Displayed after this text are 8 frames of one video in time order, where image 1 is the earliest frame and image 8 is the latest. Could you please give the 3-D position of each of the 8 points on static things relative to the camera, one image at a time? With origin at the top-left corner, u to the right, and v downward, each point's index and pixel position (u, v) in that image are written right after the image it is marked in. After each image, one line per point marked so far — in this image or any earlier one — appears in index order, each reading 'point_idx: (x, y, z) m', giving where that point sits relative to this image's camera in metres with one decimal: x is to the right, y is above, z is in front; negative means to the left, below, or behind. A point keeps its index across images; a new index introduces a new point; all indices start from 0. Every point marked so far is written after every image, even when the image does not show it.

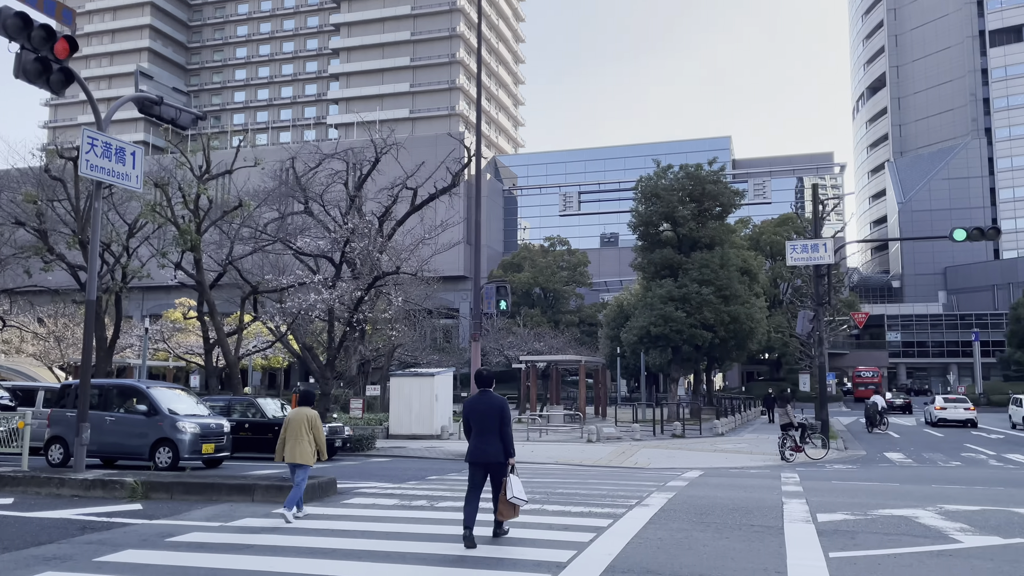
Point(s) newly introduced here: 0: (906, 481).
0: (+7.3, -3.6, +14.4) m
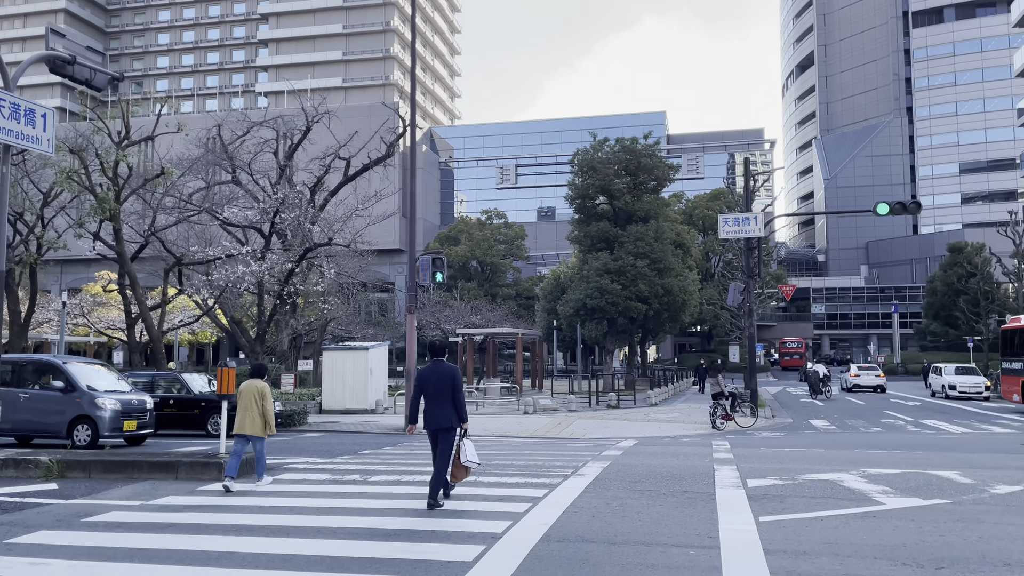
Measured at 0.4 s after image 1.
0: (+6.1, -3.0, +14.9) m
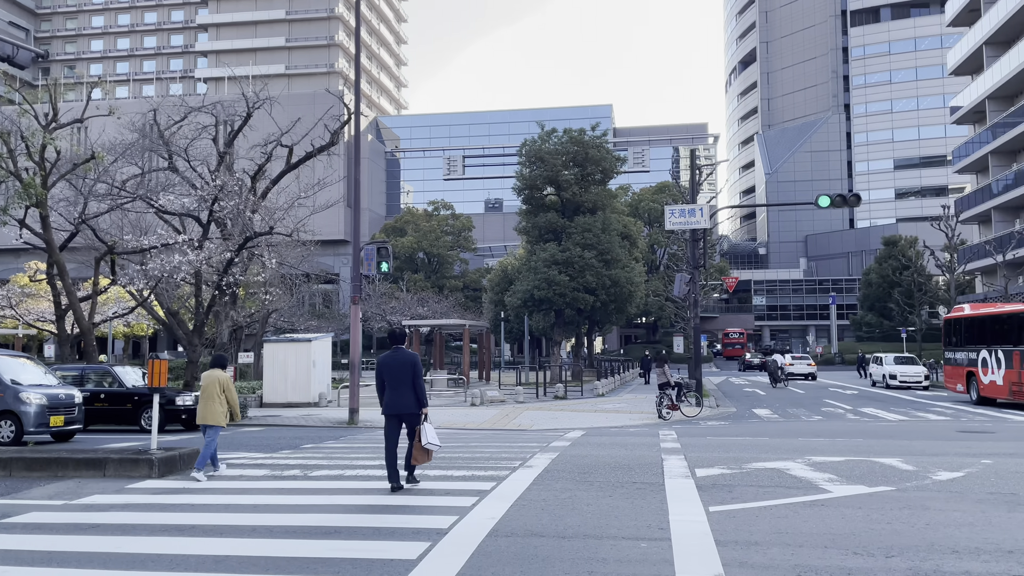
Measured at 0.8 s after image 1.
0: (+5.1, -2.8, +15.1) m
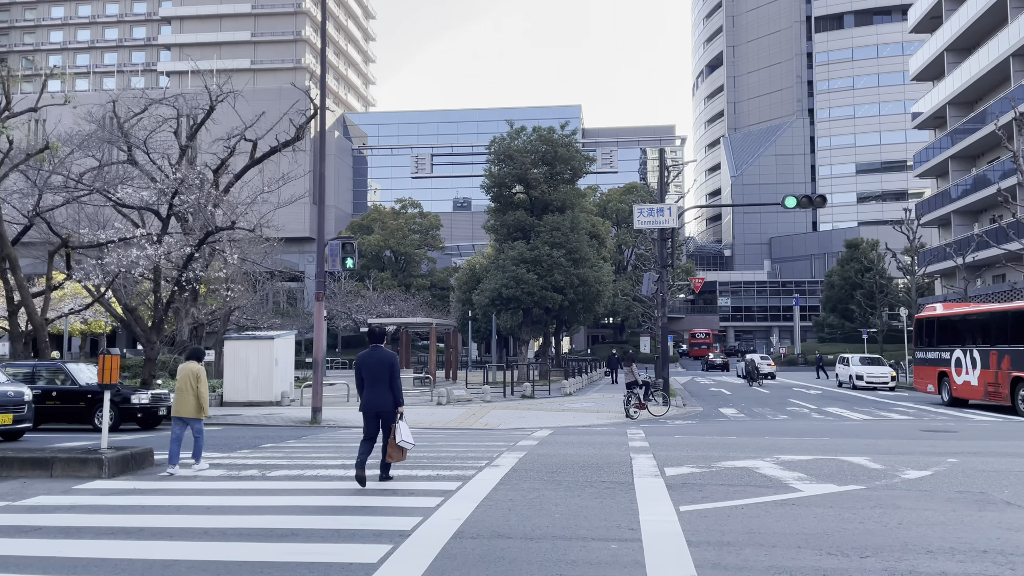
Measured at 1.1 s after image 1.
0: (+4.4, -2.8, +15.0) m
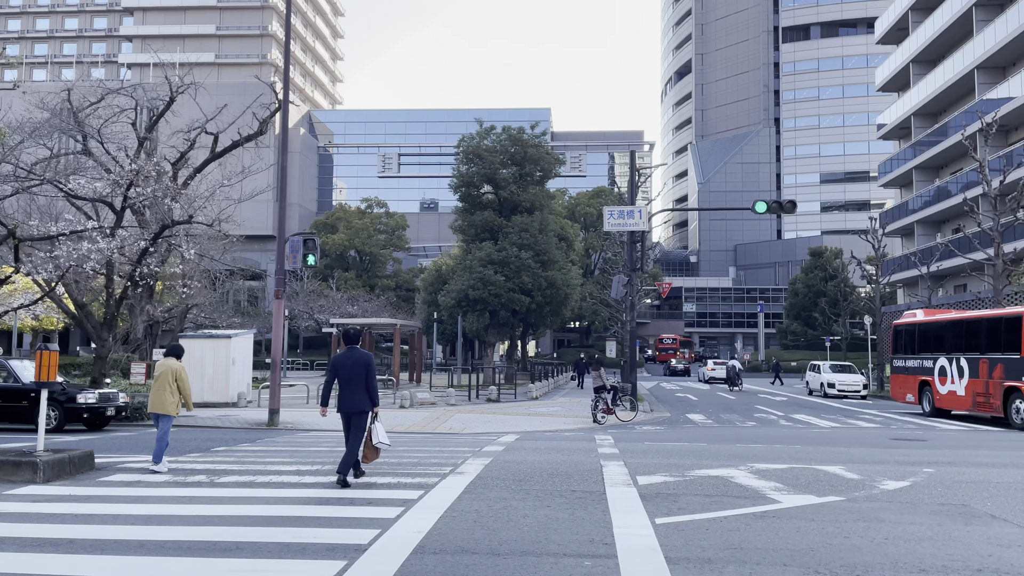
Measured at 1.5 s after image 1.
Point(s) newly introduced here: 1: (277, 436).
0: (+3.8, -2.9, +14.7) m
1: (-4.8, -3.0, +16.0) m
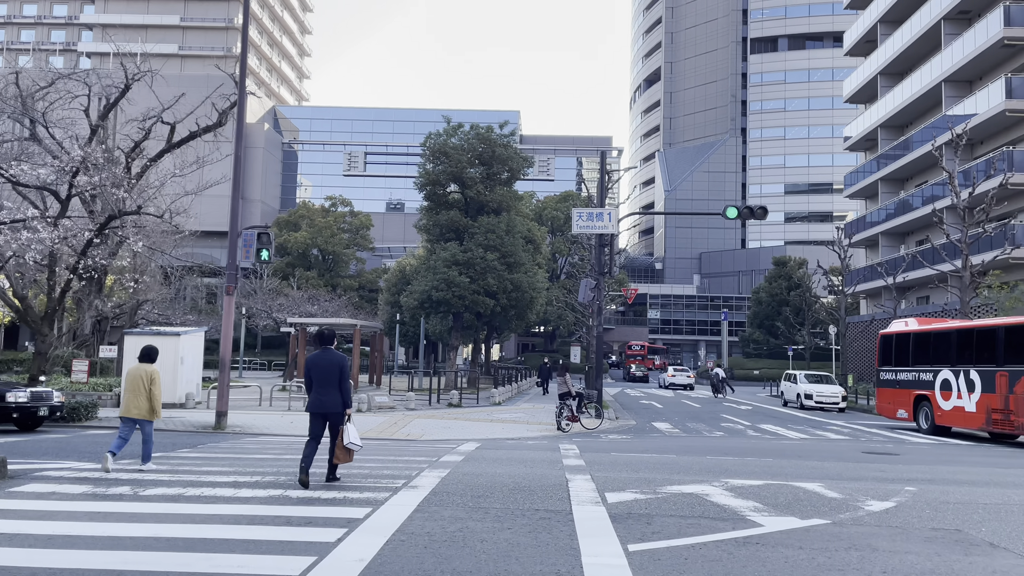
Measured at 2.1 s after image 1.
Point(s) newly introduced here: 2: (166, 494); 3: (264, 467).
0: (+3.1, -2.9, +14.1) m
1: (-5.6, -2.9, +15.0) m
2: (-3.6, -2.2, +8.3) m
3: (-3.4, -2.4, +10.6) m
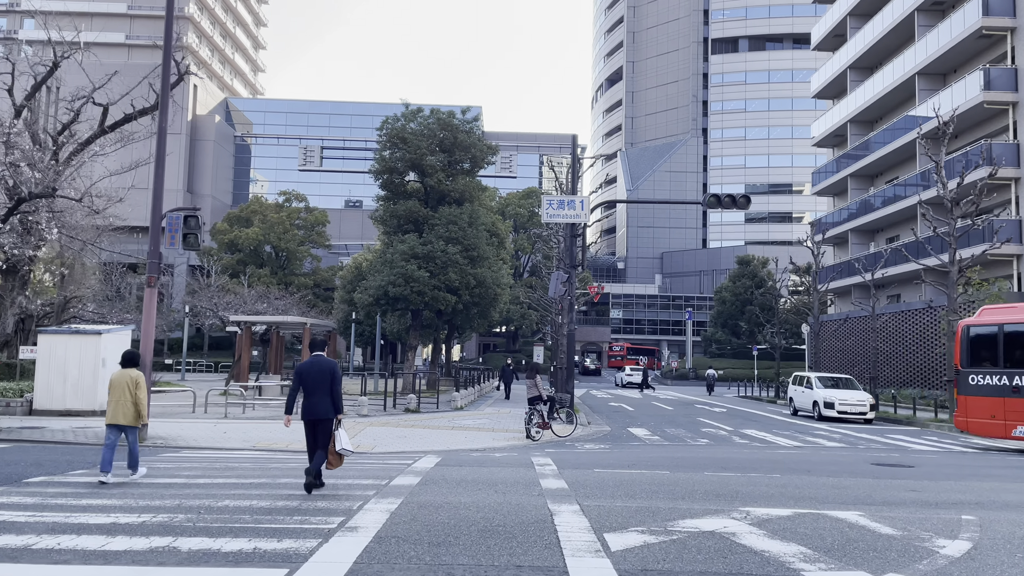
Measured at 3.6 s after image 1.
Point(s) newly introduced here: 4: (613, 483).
0: (+2.5, -2.8, +12.3) m
1: (-6.2, -2.7, +12.7) m
2: (-3.9, -2.0, +6.1) m
3: (-3.7, -2.2, +8.4) m
4: (+1.3, -2.4, +9.8) m
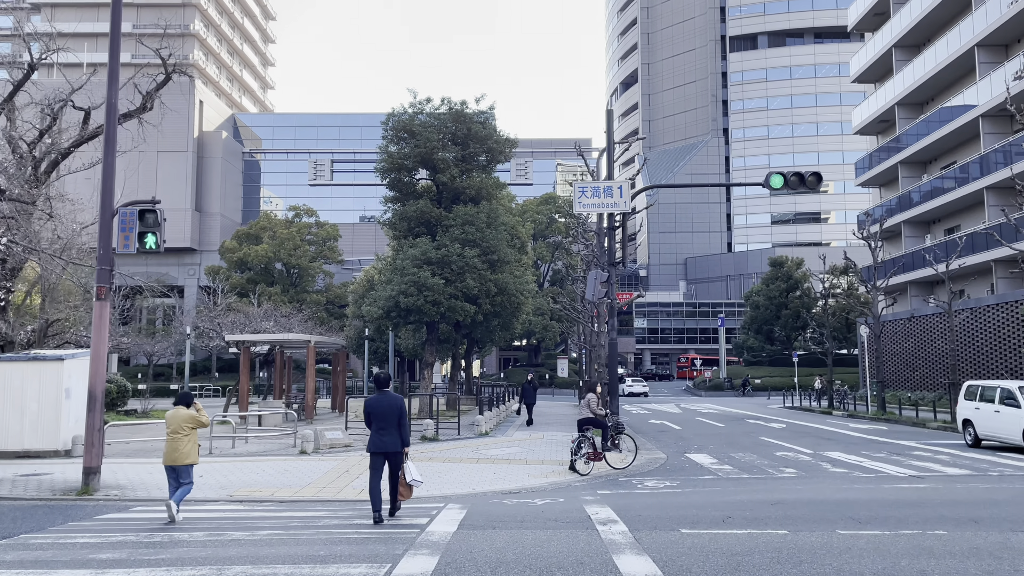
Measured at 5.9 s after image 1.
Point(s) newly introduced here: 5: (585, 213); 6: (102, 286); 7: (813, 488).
0: (+3.1, -2.6, +9.0) m
1: (-5.6, -2.9, +9.7) m
2: (-3.4, -1.9, +3.0) m
3: (-3.2, -2.2, +5.3) m
4: (+1.8, -2.3, +6.6) m
5: (+1.8, +1.8, +19.9) m
6: (-6.7, 0.0, +12.8) m
7: (+4.6, -3.0, +11.9) m
